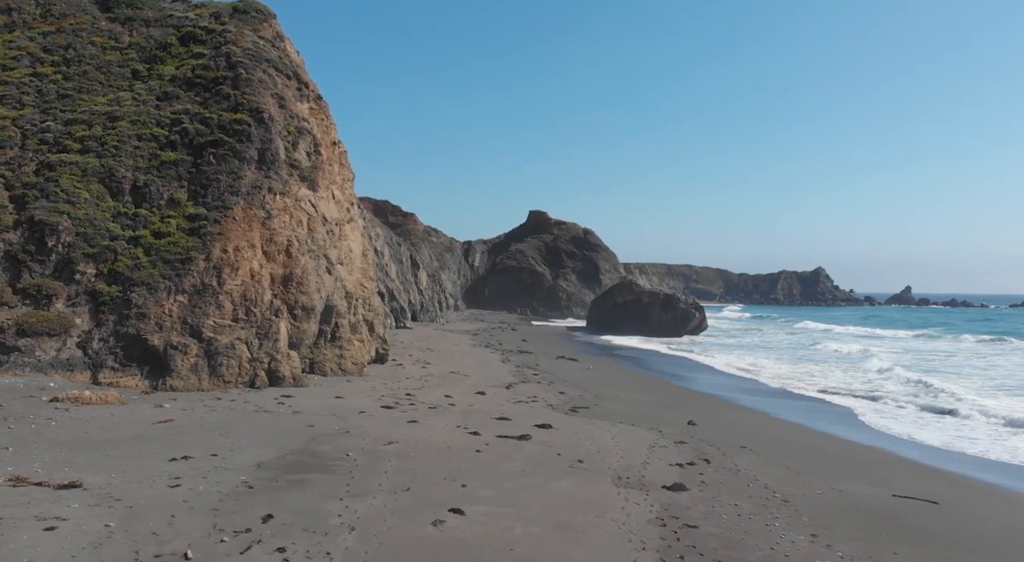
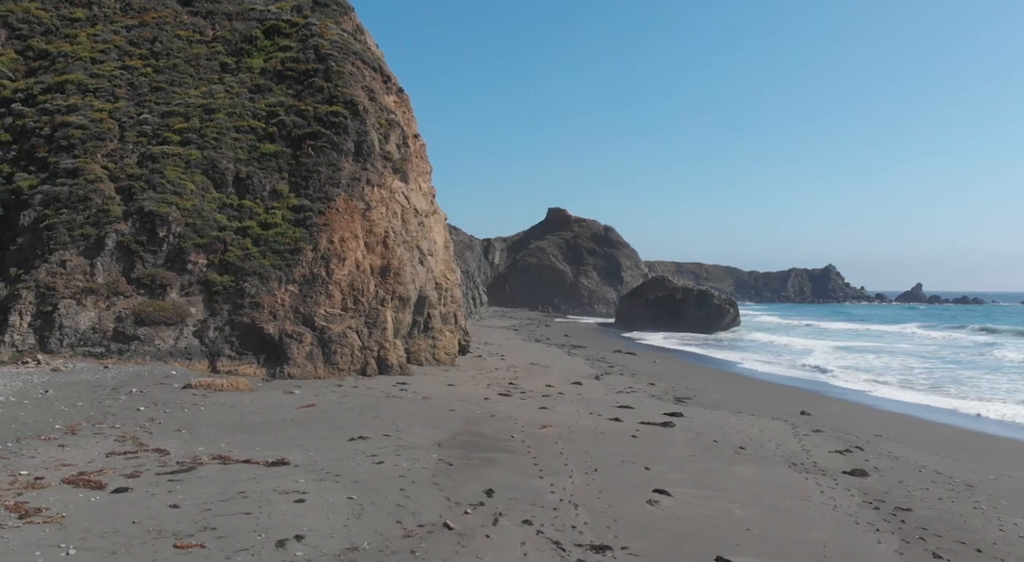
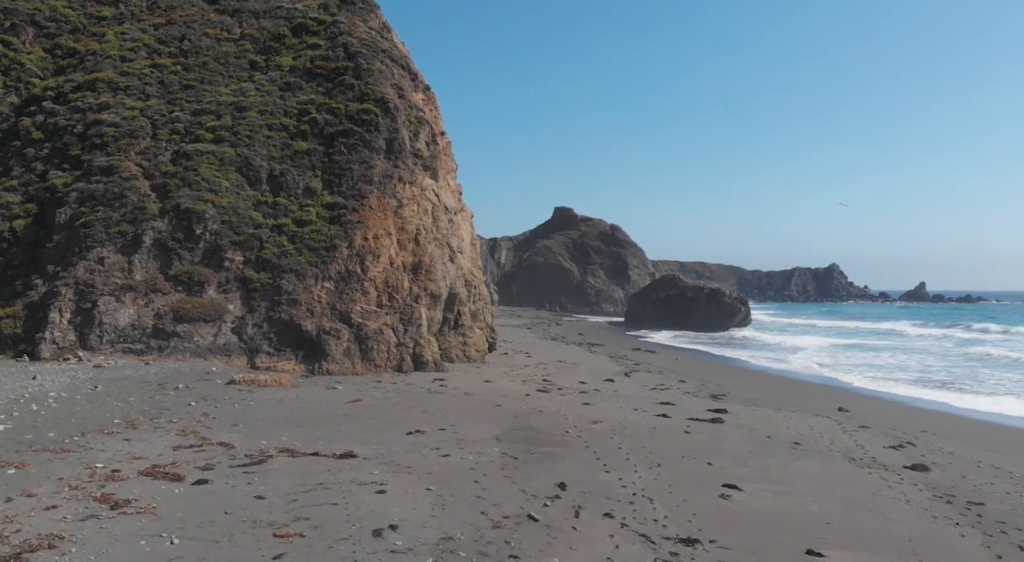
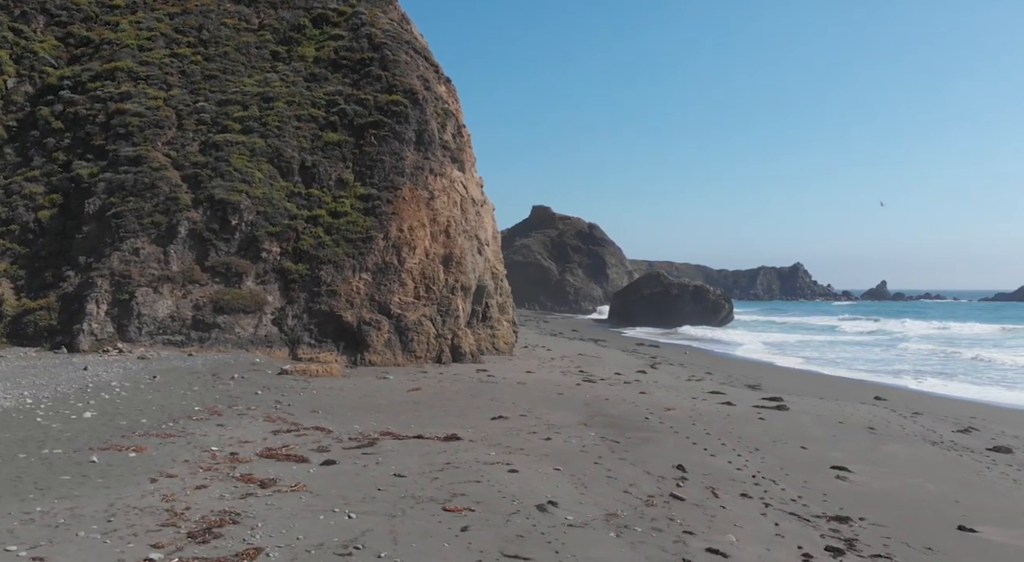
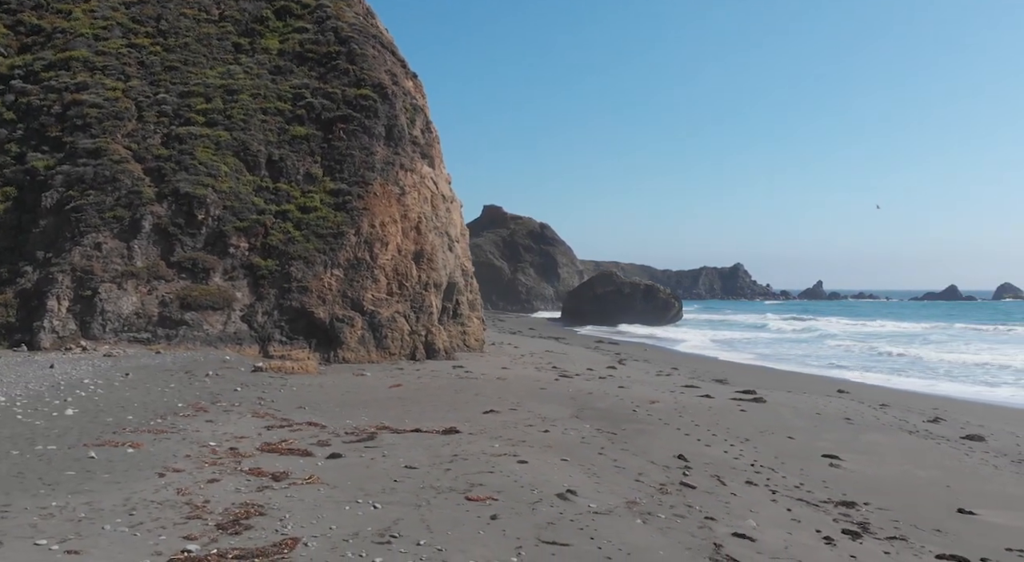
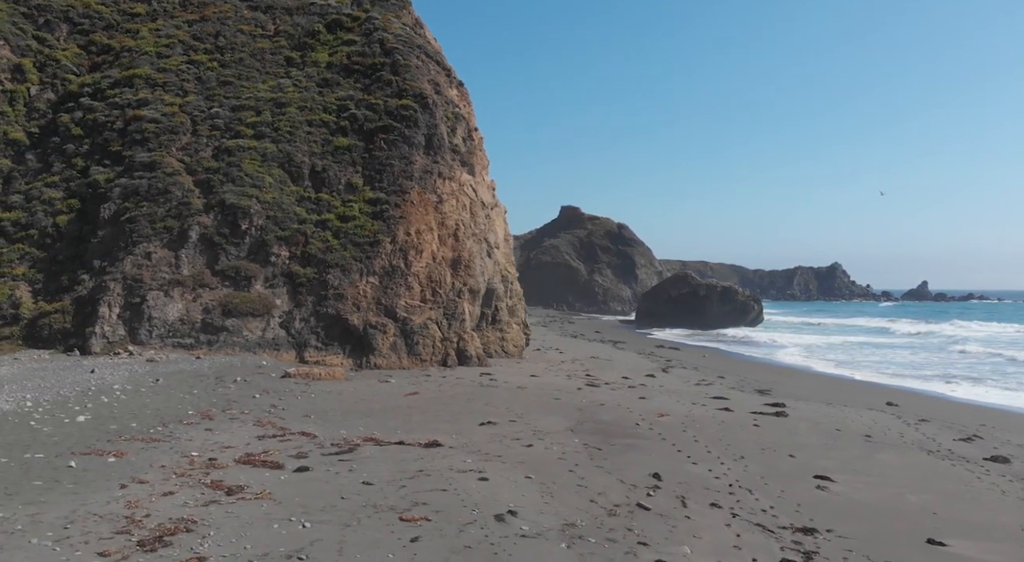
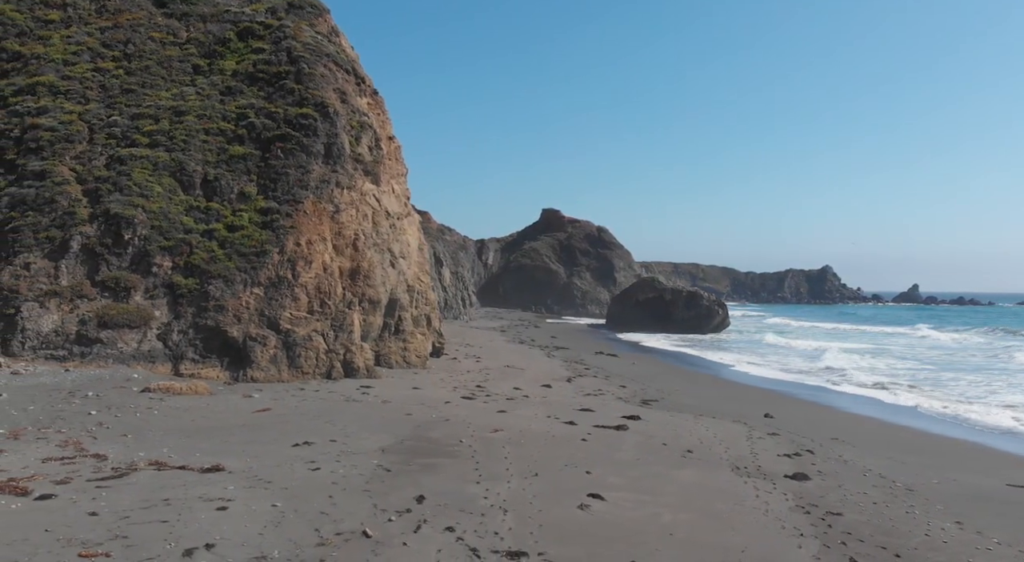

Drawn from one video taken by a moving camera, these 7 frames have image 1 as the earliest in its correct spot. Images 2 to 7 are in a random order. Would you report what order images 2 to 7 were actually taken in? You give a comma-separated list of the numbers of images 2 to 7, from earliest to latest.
7, 2, 3, 6, 4, 5
